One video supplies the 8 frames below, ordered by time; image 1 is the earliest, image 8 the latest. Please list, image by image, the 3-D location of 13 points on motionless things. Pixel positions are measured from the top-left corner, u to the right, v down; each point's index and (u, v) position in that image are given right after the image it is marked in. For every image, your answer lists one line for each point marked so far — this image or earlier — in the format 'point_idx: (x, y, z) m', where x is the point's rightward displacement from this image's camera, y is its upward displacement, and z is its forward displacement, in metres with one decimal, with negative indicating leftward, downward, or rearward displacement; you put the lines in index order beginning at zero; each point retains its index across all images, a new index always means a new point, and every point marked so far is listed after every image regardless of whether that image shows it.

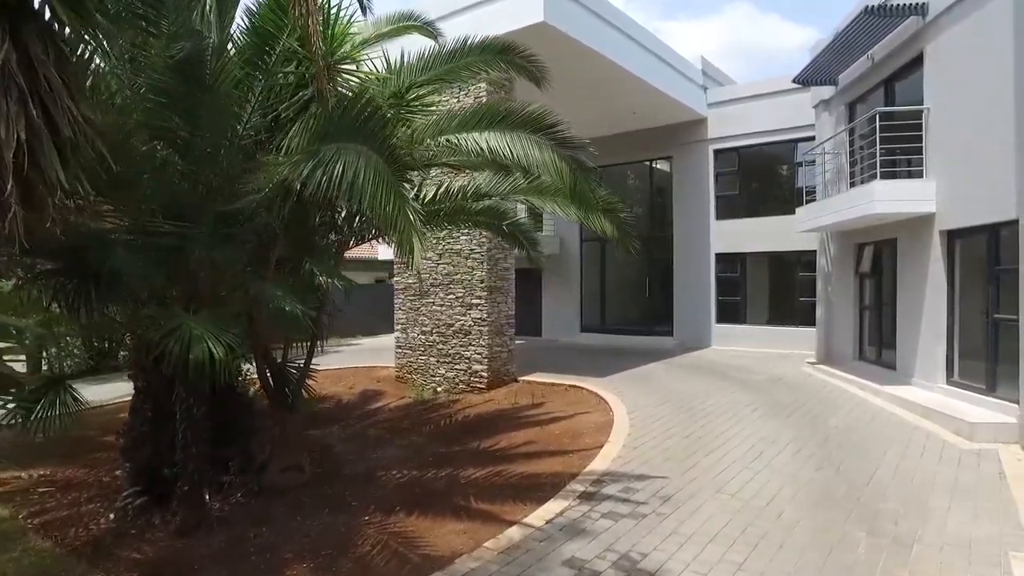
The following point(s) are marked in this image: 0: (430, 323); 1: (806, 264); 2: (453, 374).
0: (-1.6, -0.7, +12.0) m
1: (+7.3, +0.6, +15.1) m
2: (-1.1, -1.6, +11.5) m
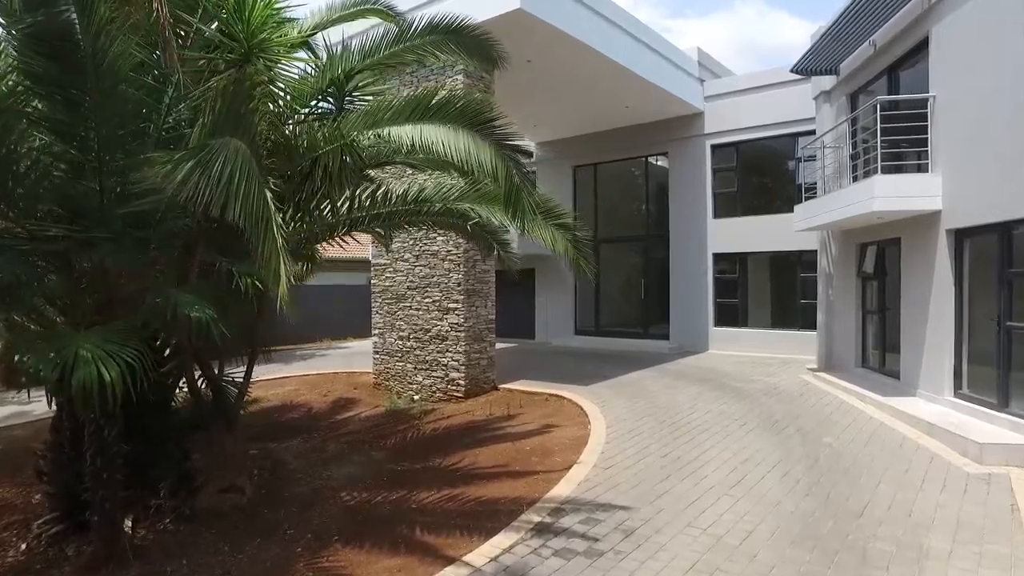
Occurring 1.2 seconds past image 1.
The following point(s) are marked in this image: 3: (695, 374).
0: (-2.0, -0.8, +11.4) m
1: (+7.0, +0.6, +14.4) m
2: (-1.5, -1.7, +11.0) m
3: (+3.5, -1.6, +11.7) m
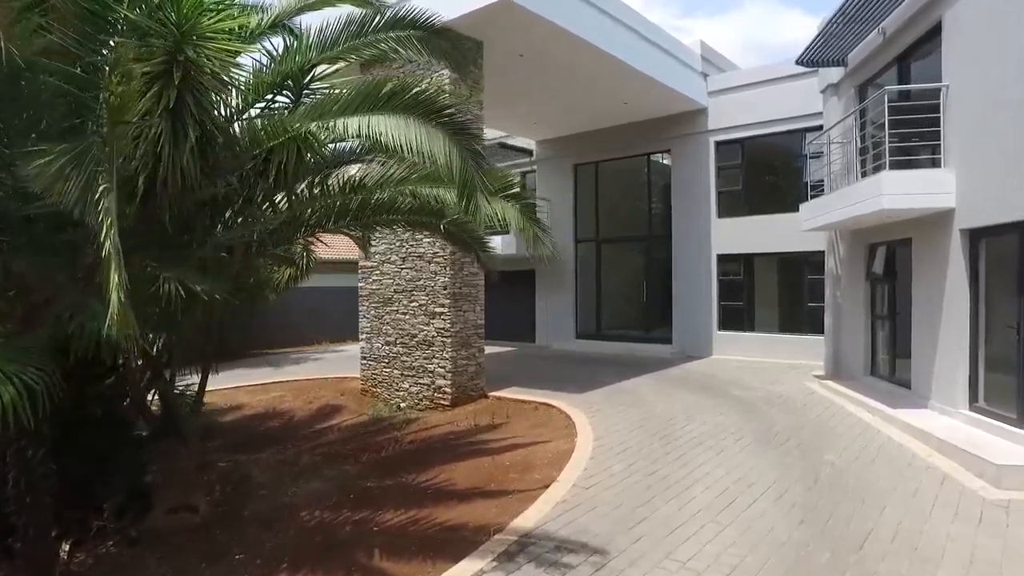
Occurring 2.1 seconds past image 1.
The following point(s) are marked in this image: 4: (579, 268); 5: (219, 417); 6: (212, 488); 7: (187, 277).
0: (-2.1, -0.8, +11.0) m
1: (+6.9, +0.5, +13.8) m
2: (-1.6, -1.8, +10.5) m
3: (+3.4, -1.7, +11.2) m
4: (+1.9, +0.6, +17.7) m
5: (-4.8, -2.2, +10.1) m
6: (-3.4, -2.2, +6.7) m
7: (-2.4, +0.1, +4.5) m
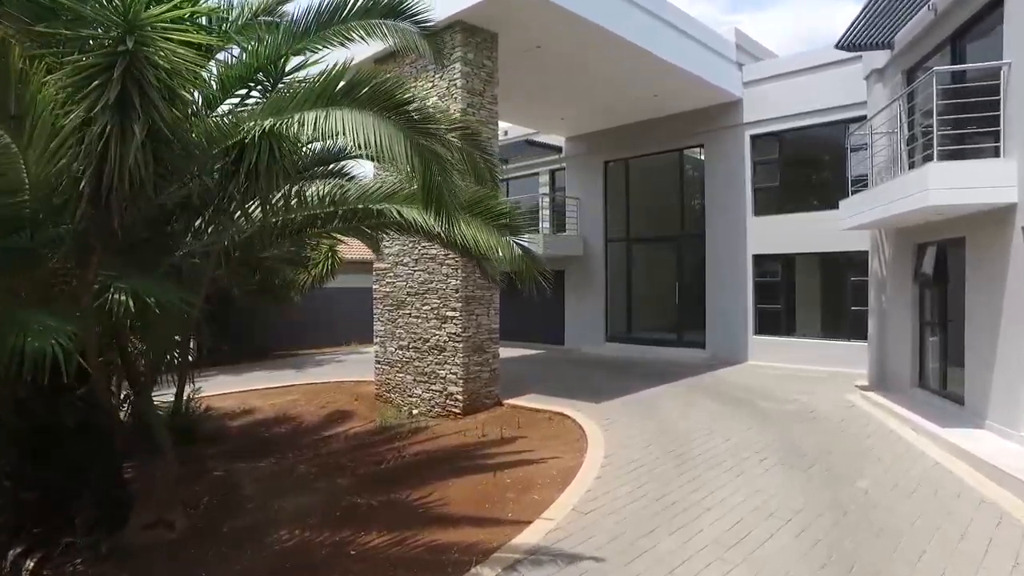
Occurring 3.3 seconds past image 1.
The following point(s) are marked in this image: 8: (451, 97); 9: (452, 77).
0: (-1.8, -0.9, +10.7) m
1: (+7.4, +0.5, +12.8) m
2: (-1.4, -1.8, +10.2) m
3: (+3.6, -1.7, +10.4) m
4: (+2.7, +0.6, +17.0) m
5: (-4.6, -2.2, +10.0) m
6: (-3.4, -2.2, +6.4) m
7: (-2.5, 0.0, +4.2) m
8: (-1.0, +3.1, +9.8) m
9: (-1.0, +3.4, +9.8) m
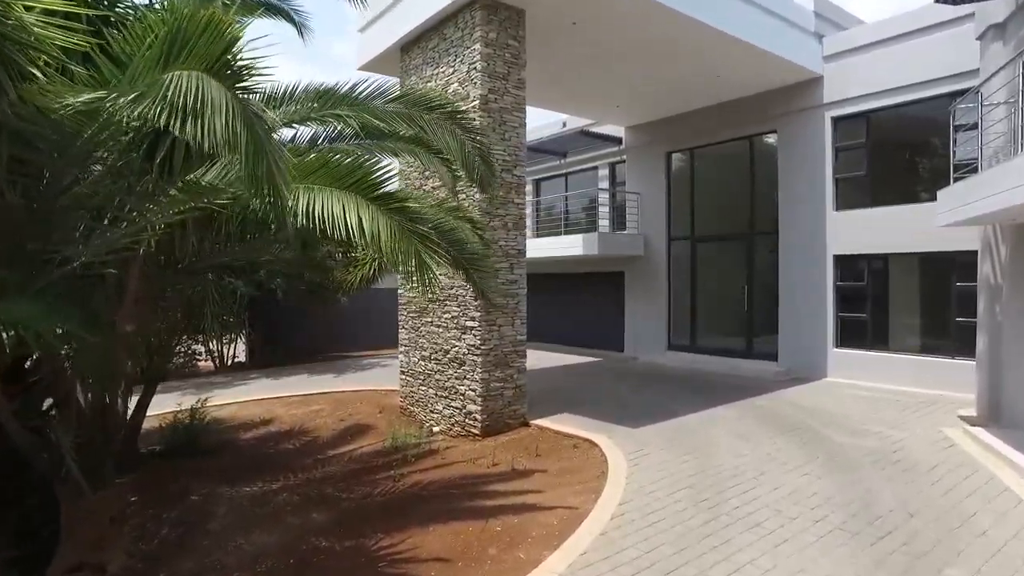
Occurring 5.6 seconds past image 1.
0: (-1.4, -1.0, +9.8) m
1: (+8.1, +0.3, +10.7) m
2: (-1.0, -1.9, +9.3) m
3: (+4.0, -1.9, +8.8) m
4: (+4.0, +0.5, +15.5) m
5: (-4.2, -2.3, +9.5) m
6: (-3.5, -2.3, +5.9) m
7: (-2.9, -0.1, +3.5) m
8: (-0.6, +3.0, +8.8) m
9: (-0.6, +3.3, +8.8) m
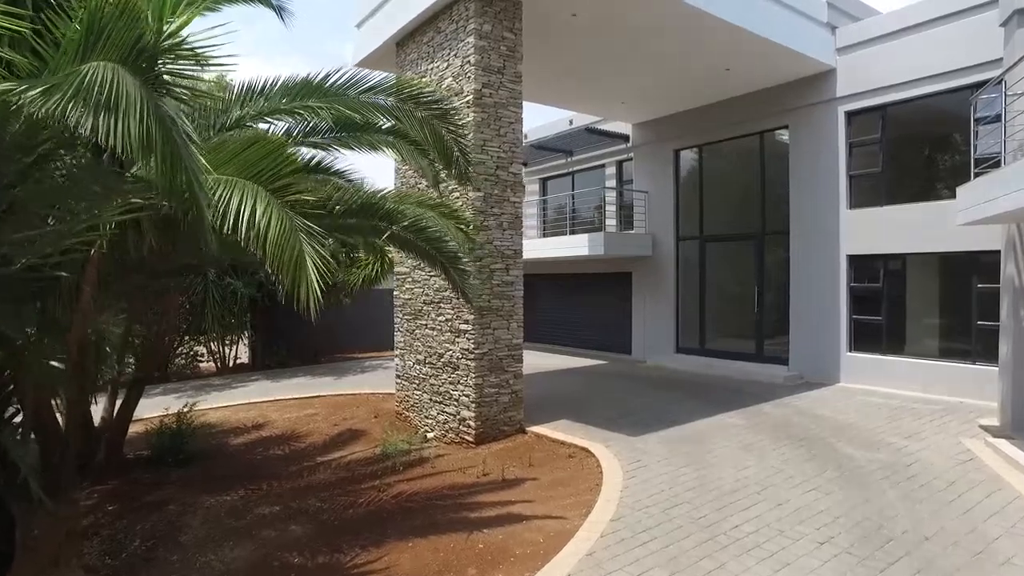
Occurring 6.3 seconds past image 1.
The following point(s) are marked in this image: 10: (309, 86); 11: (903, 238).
0: (-1.4, -1.0, +9.5) m
1: (+8.0, +0.3, +10.2) m
2: (-1.0, -1.9, +8.9) m
3: (+4.0, -1.9, +8.4) m
4: (+4.1, +0.4, +15.0) m
5: (-4.2, -2.3, +9.3) m
6: (-3.6, -2.4, +5.6) m
7: (-3.1, -0.1, +3.2) m
8: (-0.7, +3.0, +8.5) m
9: (-0.6, +3.3, +8.5) m
10: (-1.8, +1.8, +5.4) m
11: (+7.1, +0.9, +11.0) m
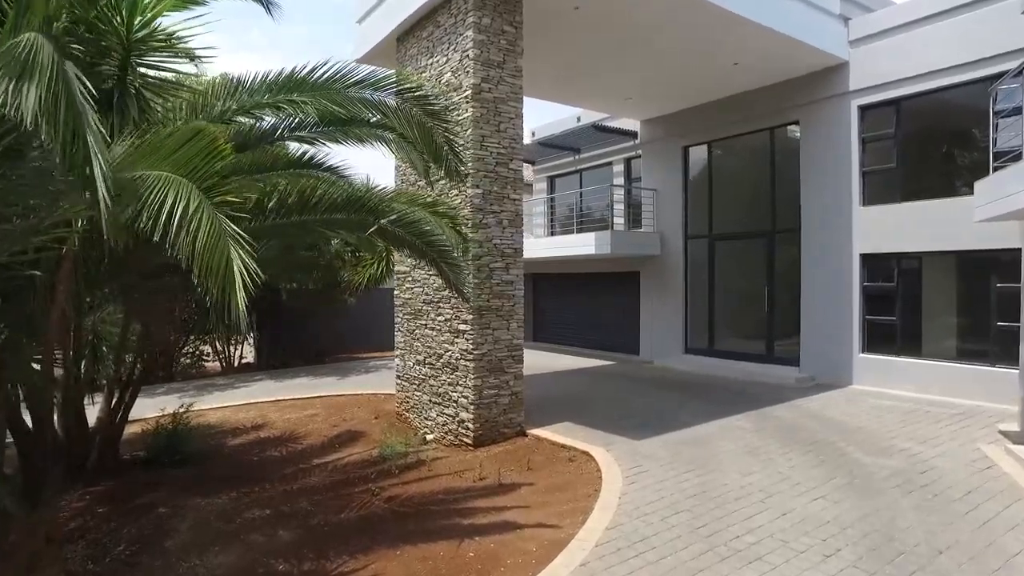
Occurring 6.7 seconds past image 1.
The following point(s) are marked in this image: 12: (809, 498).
0: (-1.4, -1.0, +9.3) m
1: (+8.1, +0.3, +9.8) m
2: (-1.0, -1.9, +8.8) m
3: (+4.0, -1.9, +8.1) m
4: (+4.3, +0.5, +14.8) m
5: (-4.2, -2.3, +9.2) m
6: (-3.7, -2.4, +5.5) m
7: (-3.2, -0.1, +3.1) m
8: (-0.7, +3.0, +8.3) m
9: (-0.6, +3.3, +8.3) m
10: (-1.9, +1.8, +5.2) m
11: (+7.1, +0.9, +10.6) m
12: (+2.8, -2.0, +5.7) m
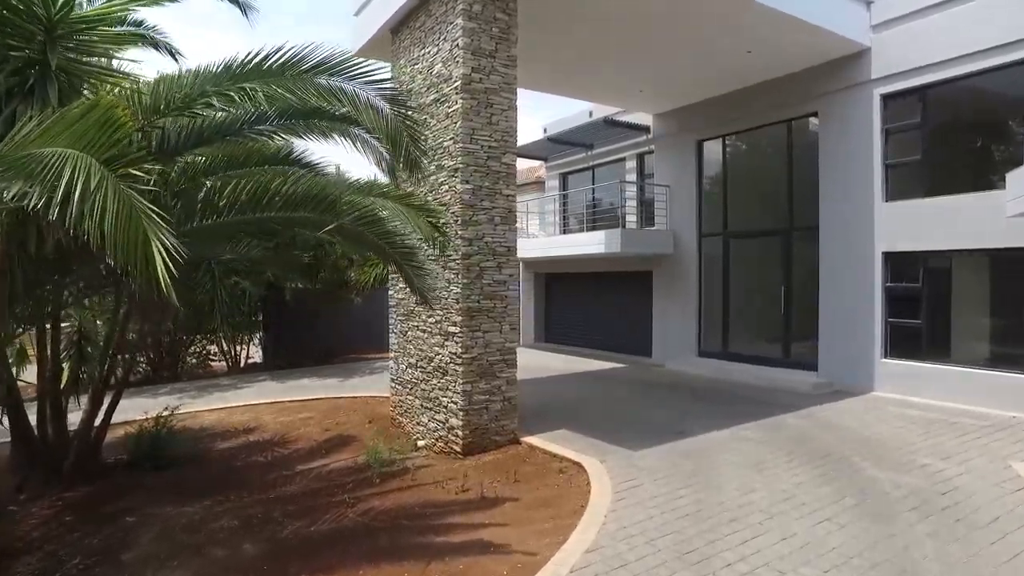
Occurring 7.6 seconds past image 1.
0: (-1.4, -1.0, +9.0) m
1: (+8.0, +0.3, +9.1) m
2: (-1.1, -1.9, +8.4) m
3: (+3.9, -1.9, +7.6) m
4: (+4.4, +0.5, +14.2) m
5: (-4.3, -2.3, +8.9) m
6: (-3.9, -2.4, +5.2) m
7: (-3.6, -0.1, +2.8) m
8: (-0.8, +3.0, +7.9) m
9: (-0.7, +3.3, +7.9) m
10: (-2.1, +1.8, +4.9) m
11: (+7.1, +0.9, +9.9) m
12: (+2.6, -2.0, +5.2) m
